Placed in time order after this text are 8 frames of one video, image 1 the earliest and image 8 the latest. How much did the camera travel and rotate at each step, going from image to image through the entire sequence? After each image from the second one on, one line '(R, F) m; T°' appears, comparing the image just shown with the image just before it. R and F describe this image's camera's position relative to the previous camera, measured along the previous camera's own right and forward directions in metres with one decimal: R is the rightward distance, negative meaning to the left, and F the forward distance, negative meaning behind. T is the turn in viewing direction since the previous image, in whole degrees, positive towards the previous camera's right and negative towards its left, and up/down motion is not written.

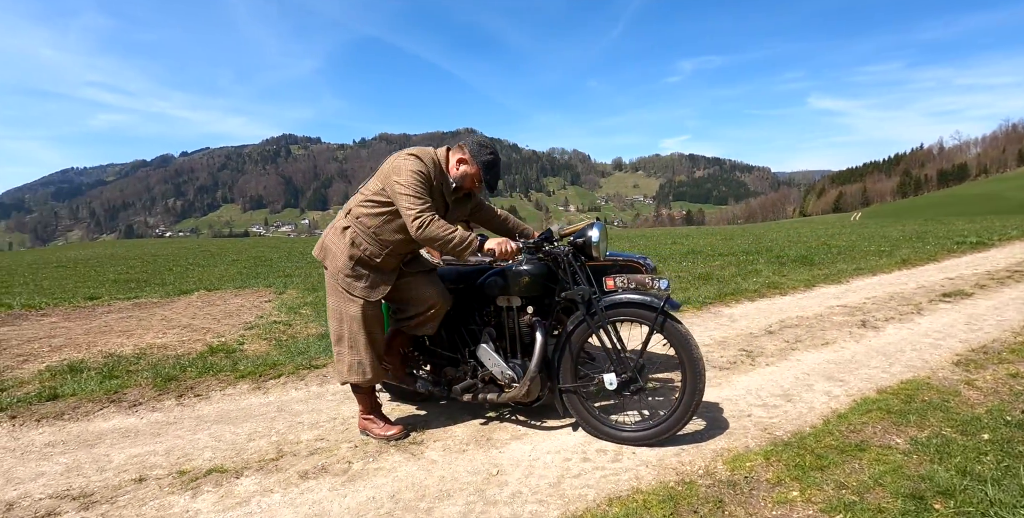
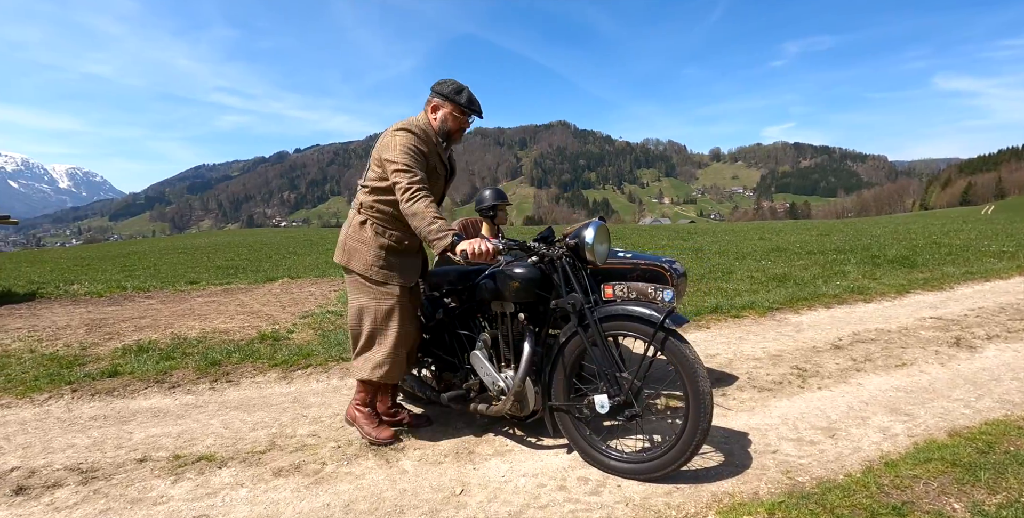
(+0.8, +0.5) m; -10°
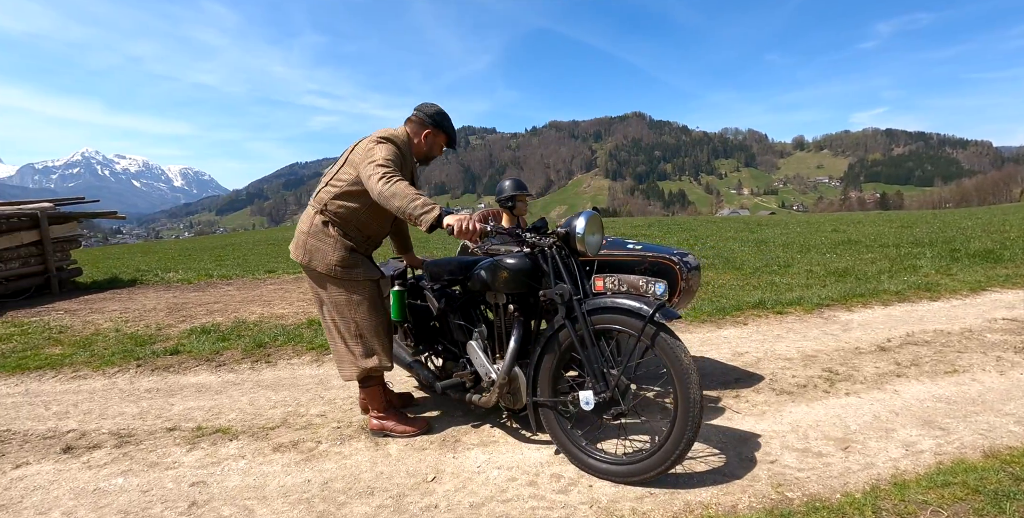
(+0.6, +0.1) m; -8°
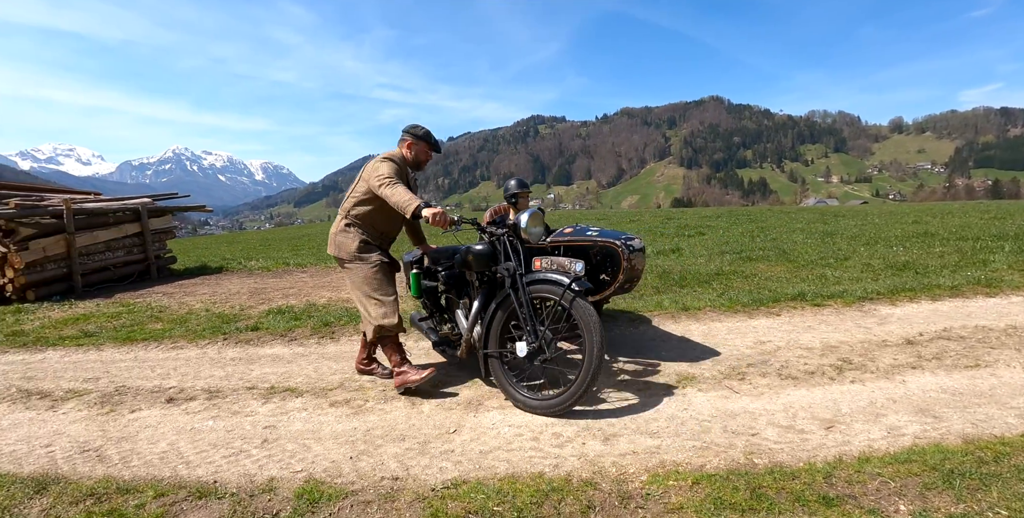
(+0.4, -0.5) m; -7°
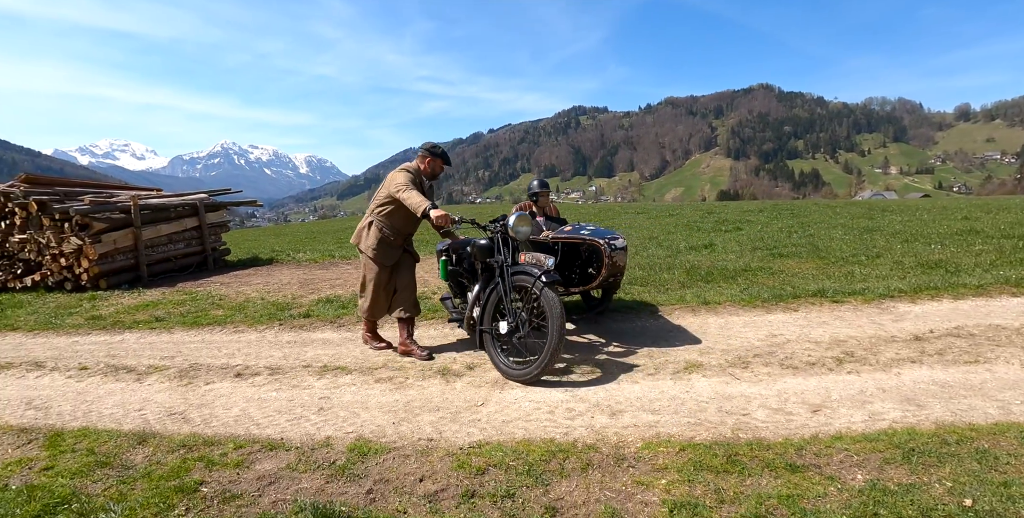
(+0.2, -0.5) m; -4°
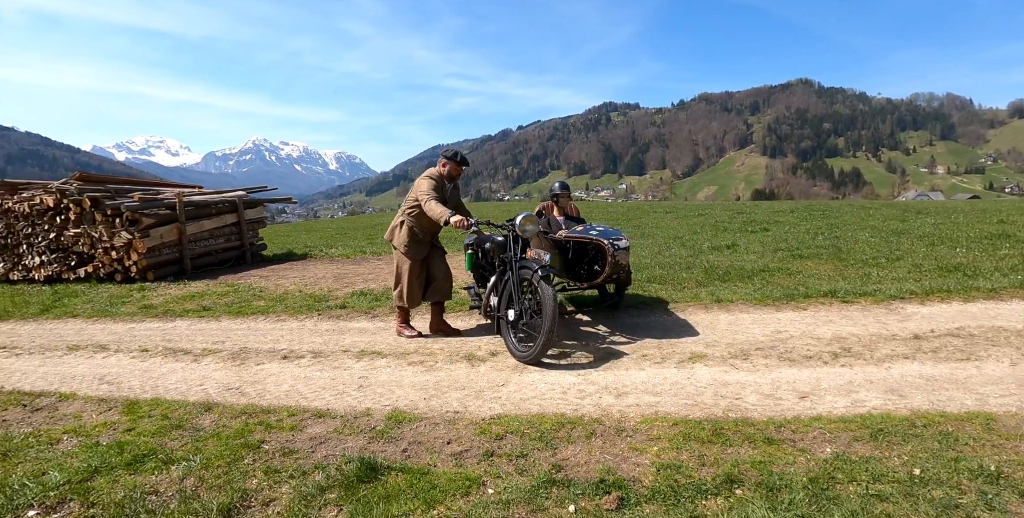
(+0.1, -0.5) m; -3°
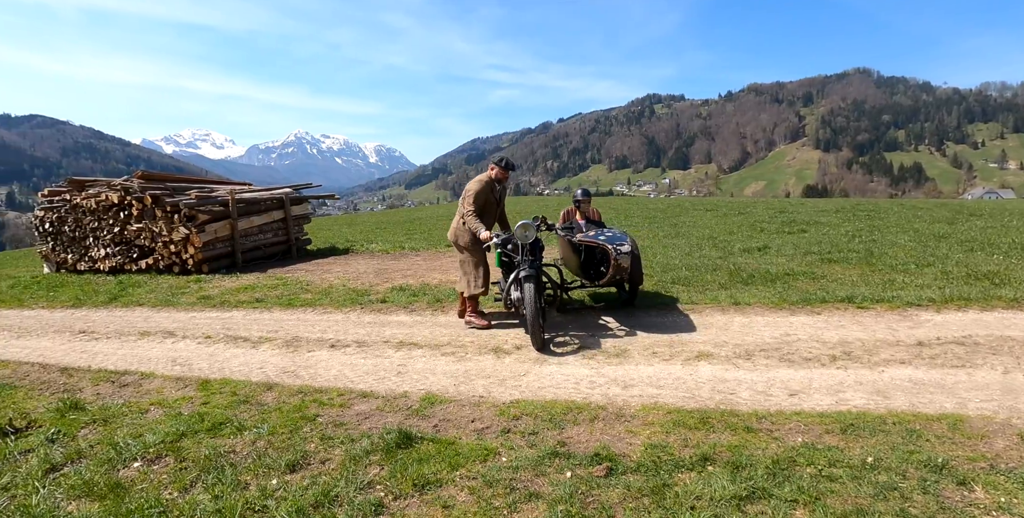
(+0.2, -0.6) m; -4°
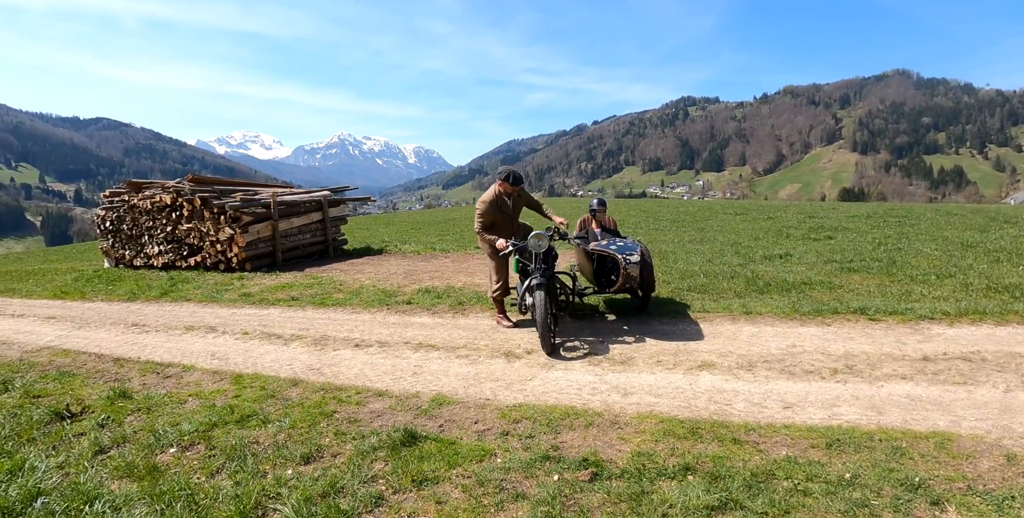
(+0.2, -0.2) m; -3°
